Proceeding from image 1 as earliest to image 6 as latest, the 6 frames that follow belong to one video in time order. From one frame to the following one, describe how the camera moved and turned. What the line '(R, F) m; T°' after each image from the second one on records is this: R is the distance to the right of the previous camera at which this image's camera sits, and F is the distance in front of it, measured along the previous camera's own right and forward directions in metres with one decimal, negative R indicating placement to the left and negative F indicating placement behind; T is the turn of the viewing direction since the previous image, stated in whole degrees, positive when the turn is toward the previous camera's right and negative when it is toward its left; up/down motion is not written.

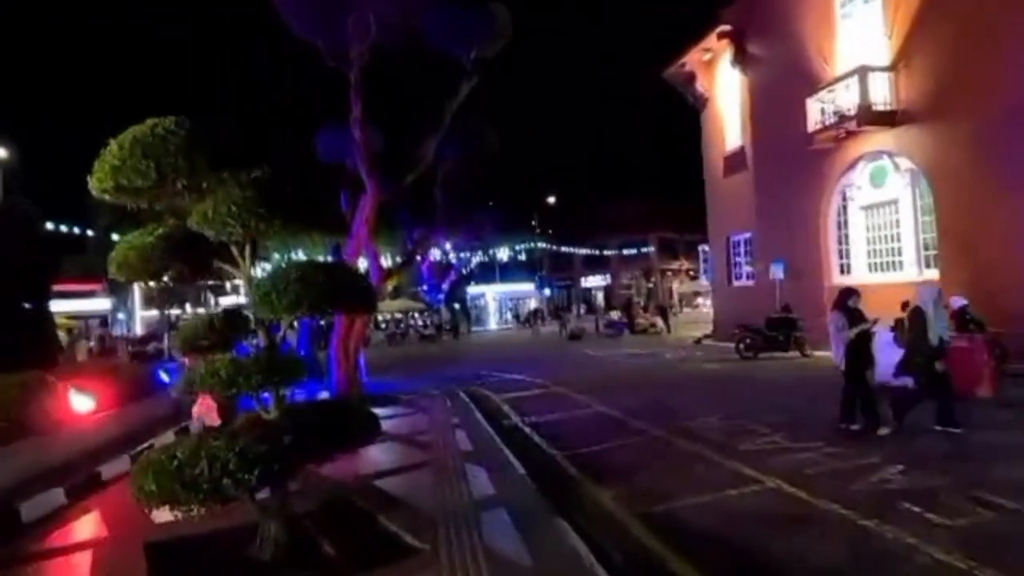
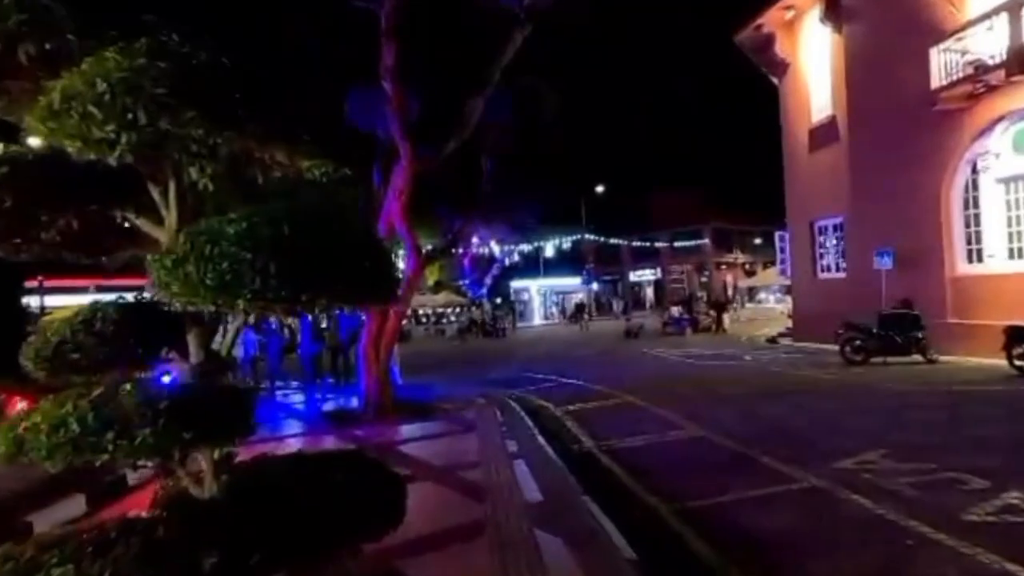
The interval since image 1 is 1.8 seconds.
(-0.7, +3.5) m; -4°
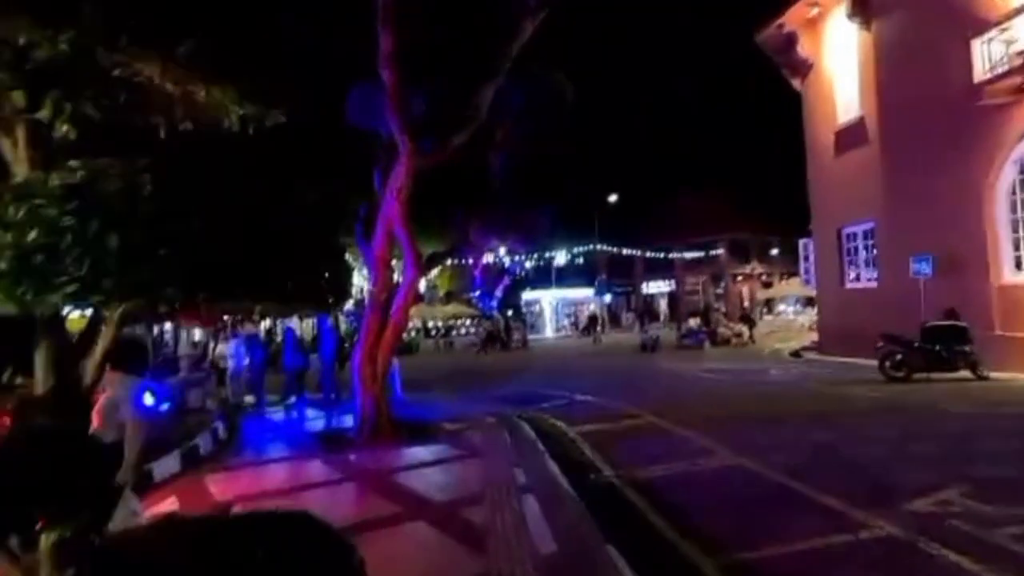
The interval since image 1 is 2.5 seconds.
(0.0, +1.4) m; -1°
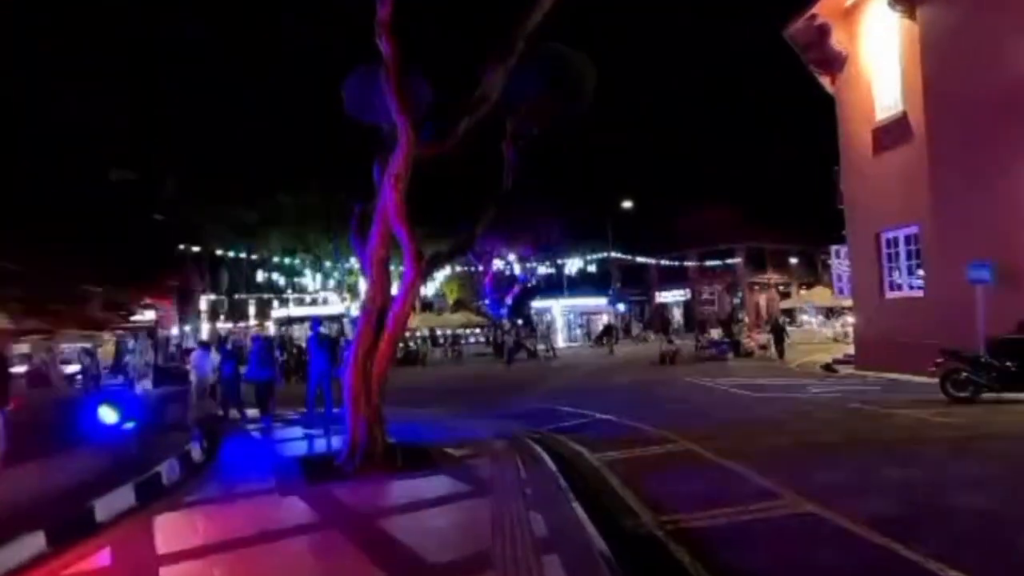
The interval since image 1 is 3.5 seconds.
(-0.1, +1.9) m; -1°
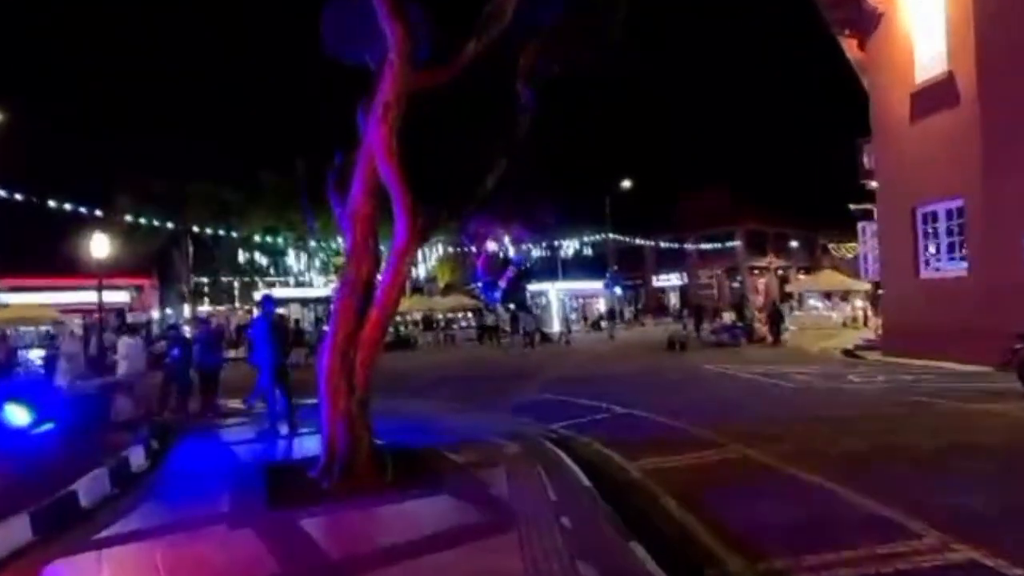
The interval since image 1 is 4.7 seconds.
(-0.5, +2.6) m; +1°
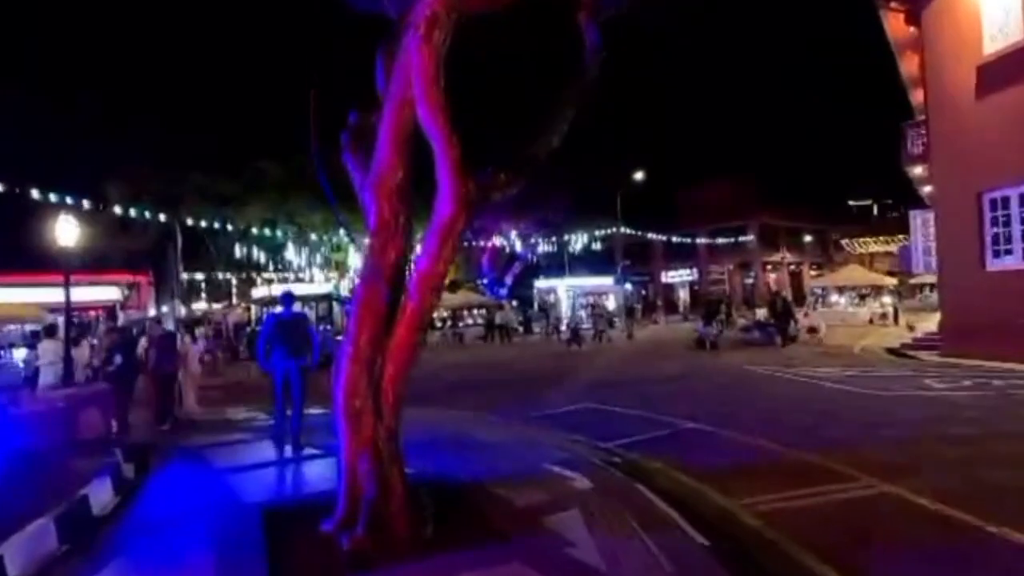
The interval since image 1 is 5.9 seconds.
(-1.0, +2.4) m; 0°
